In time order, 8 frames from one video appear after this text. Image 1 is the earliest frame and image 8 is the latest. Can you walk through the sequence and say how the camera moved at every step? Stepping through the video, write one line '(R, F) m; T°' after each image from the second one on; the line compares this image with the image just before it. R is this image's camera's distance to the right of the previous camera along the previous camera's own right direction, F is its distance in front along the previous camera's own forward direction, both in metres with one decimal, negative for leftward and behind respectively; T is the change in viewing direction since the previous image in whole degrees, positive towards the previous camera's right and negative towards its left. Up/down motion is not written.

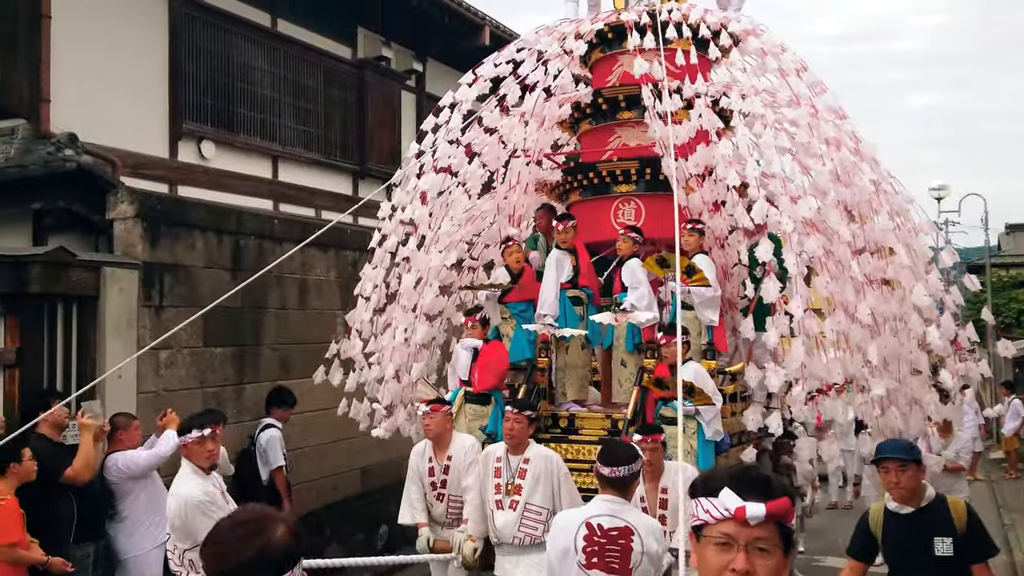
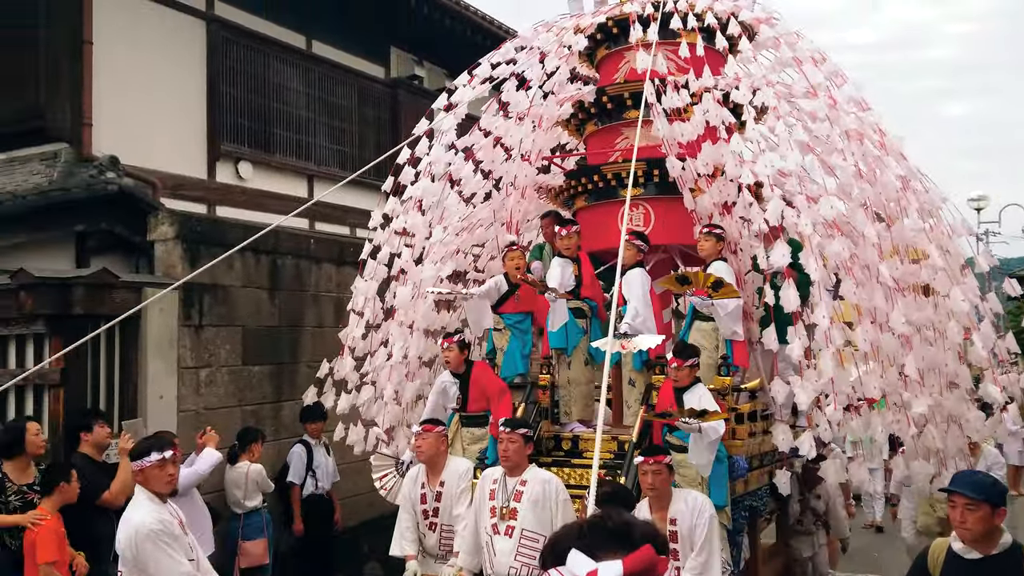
(+0.2, +0.4) m; -2°
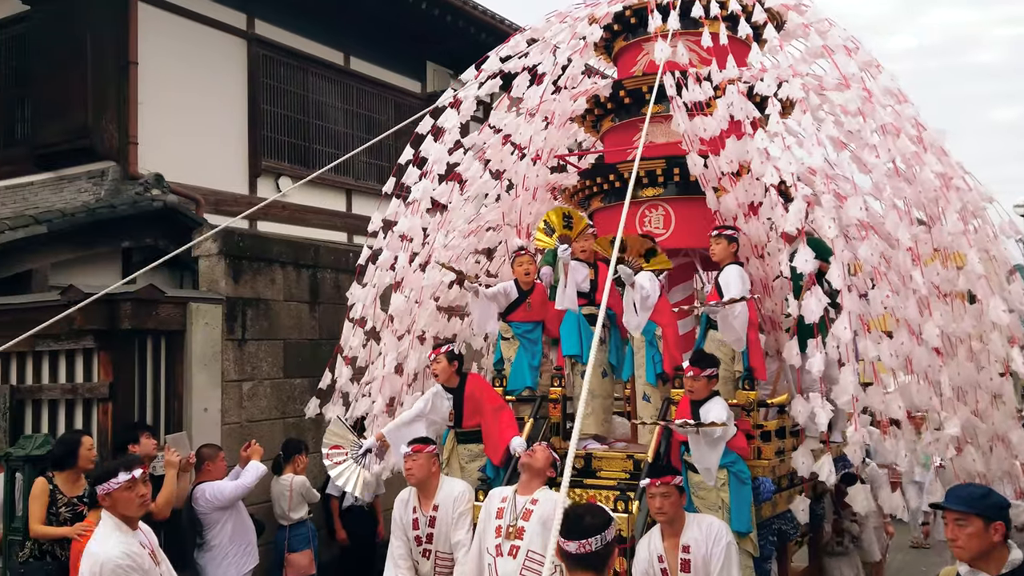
(+0.2, +0.4) m; -2°
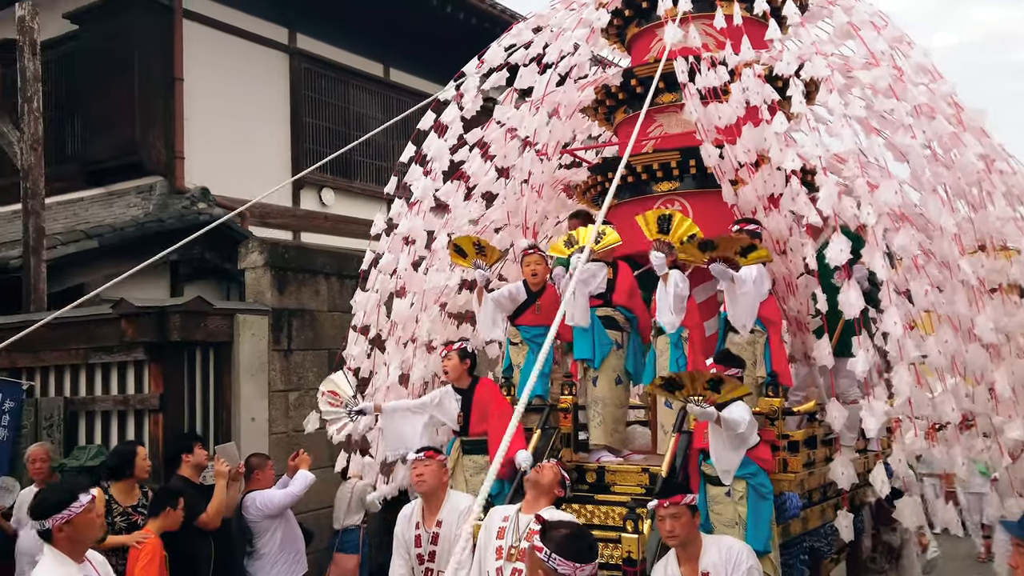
(+0.2, +0.3) m; -2°
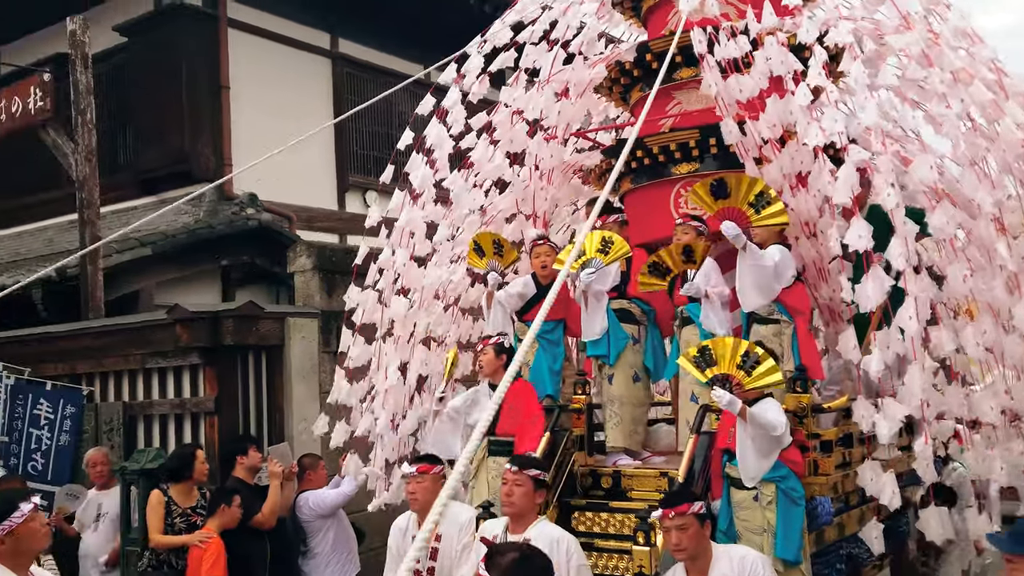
(+0.2, +0.4) m; -3°
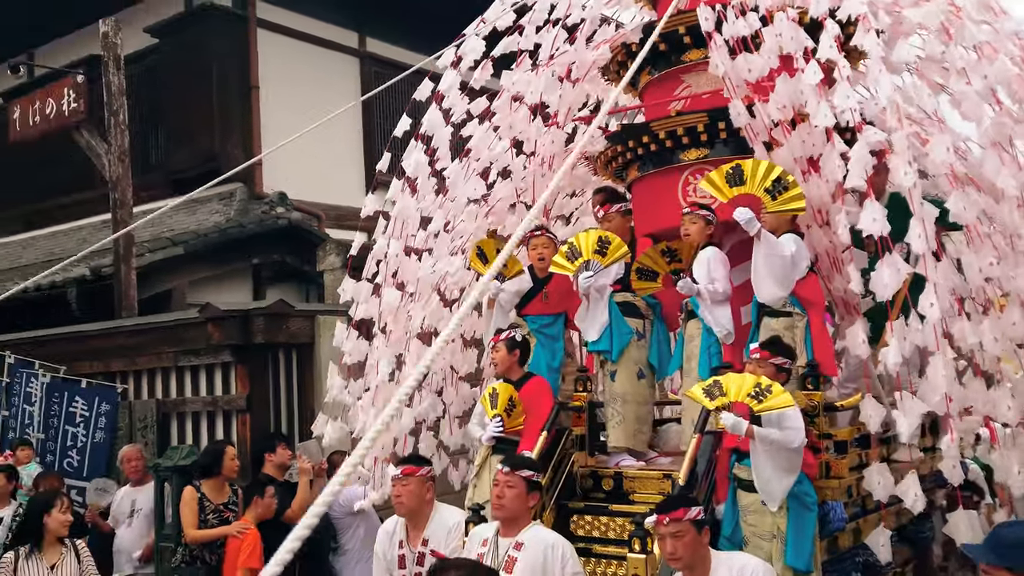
(+0.1, +0.2) m; -2°
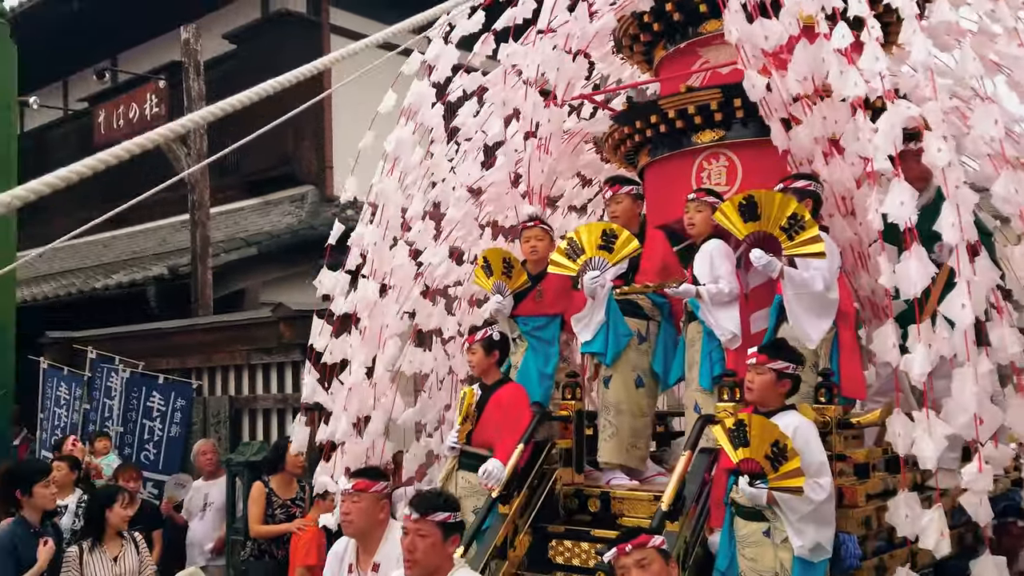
(+0.4, +0.5) m; -4°
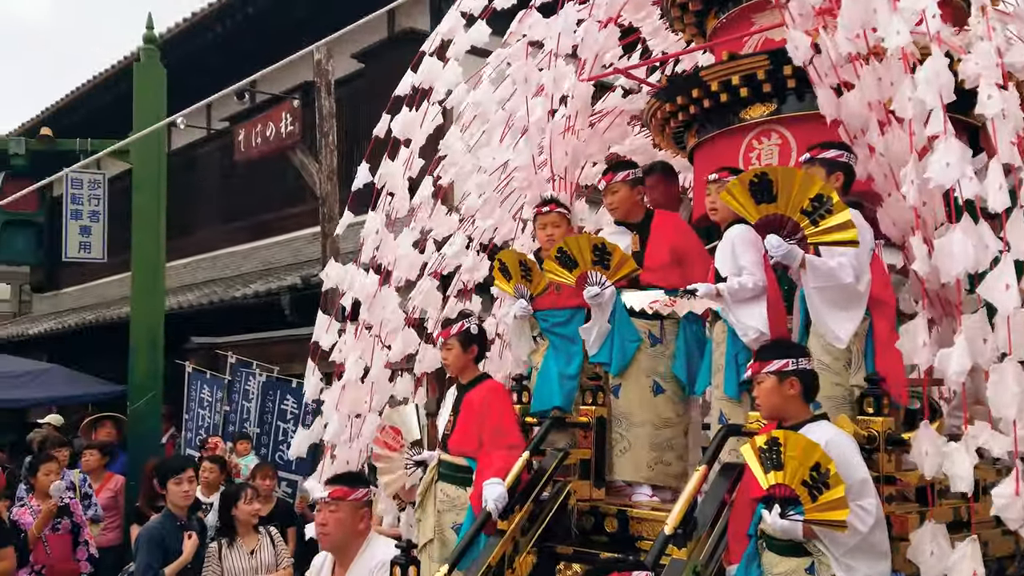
(+0.4, +0.4) m; -7°
